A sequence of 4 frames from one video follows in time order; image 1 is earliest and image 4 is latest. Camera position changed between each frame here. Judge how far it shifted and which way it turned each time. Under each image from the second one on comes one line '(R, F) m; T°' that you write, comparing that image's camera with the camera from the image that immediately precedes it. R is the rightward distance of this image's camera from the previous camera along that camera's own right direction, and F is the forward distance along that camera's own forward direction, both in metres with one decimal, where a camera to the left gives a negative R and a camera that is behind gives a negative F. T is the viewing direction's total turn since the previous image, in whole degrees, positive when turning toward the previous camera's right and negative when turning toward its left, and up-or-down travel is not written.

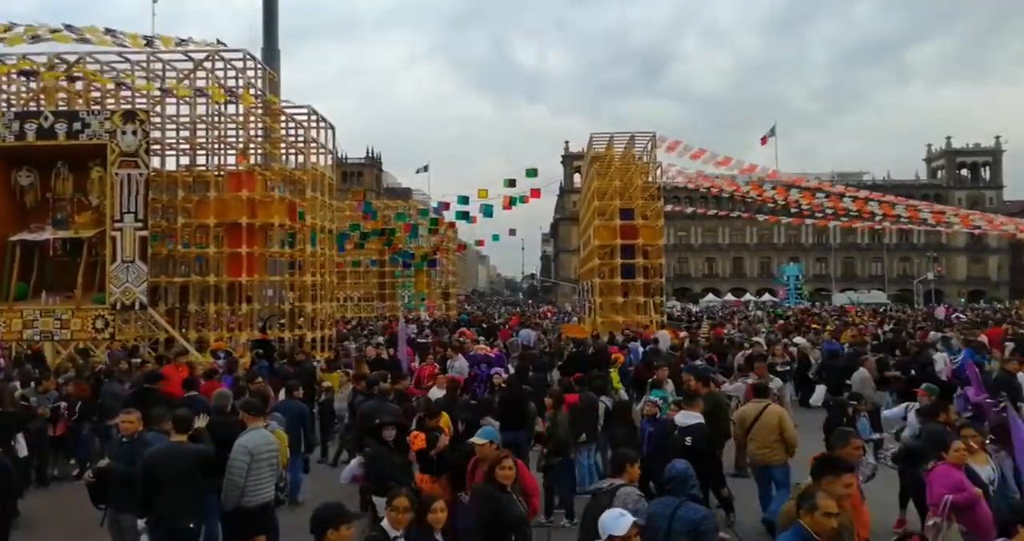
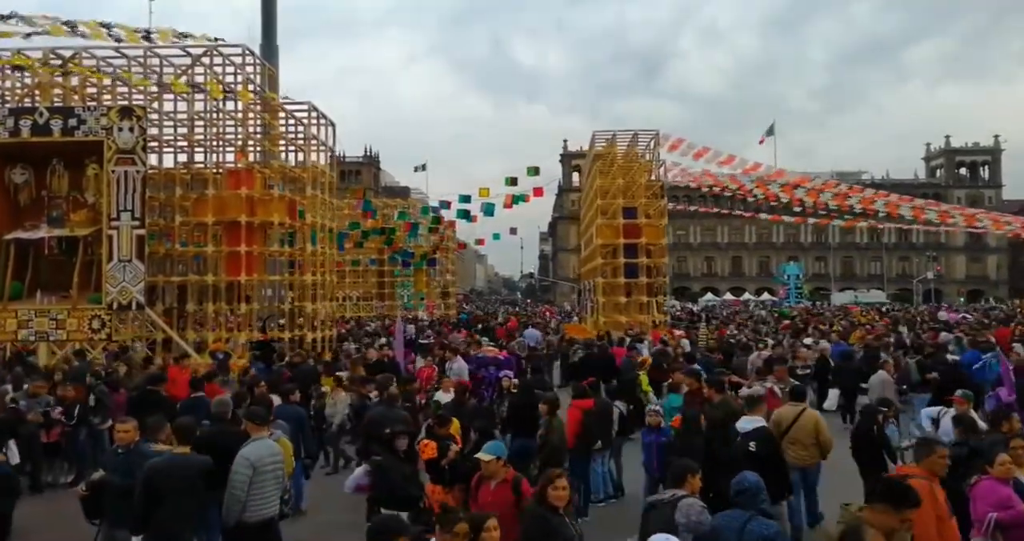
(-0.1, +0.4) m; 0°
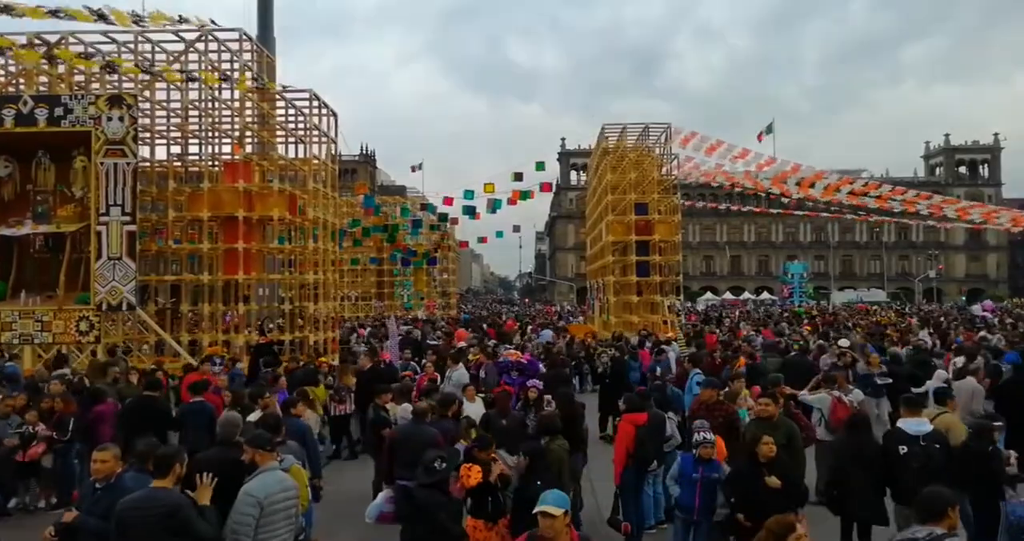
(-0.4, +1.1) m; 0°
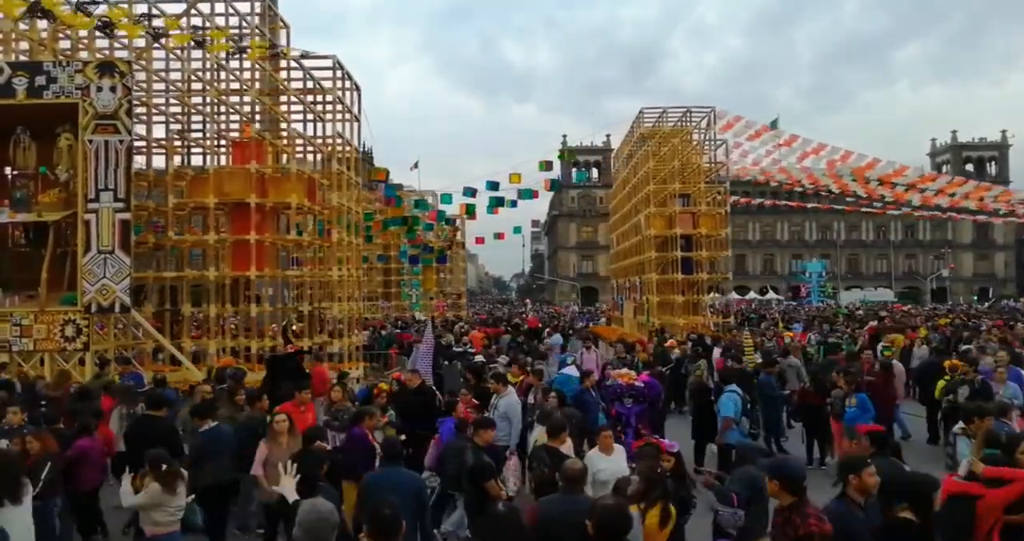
(-1.2, +2.6) m; 0°
